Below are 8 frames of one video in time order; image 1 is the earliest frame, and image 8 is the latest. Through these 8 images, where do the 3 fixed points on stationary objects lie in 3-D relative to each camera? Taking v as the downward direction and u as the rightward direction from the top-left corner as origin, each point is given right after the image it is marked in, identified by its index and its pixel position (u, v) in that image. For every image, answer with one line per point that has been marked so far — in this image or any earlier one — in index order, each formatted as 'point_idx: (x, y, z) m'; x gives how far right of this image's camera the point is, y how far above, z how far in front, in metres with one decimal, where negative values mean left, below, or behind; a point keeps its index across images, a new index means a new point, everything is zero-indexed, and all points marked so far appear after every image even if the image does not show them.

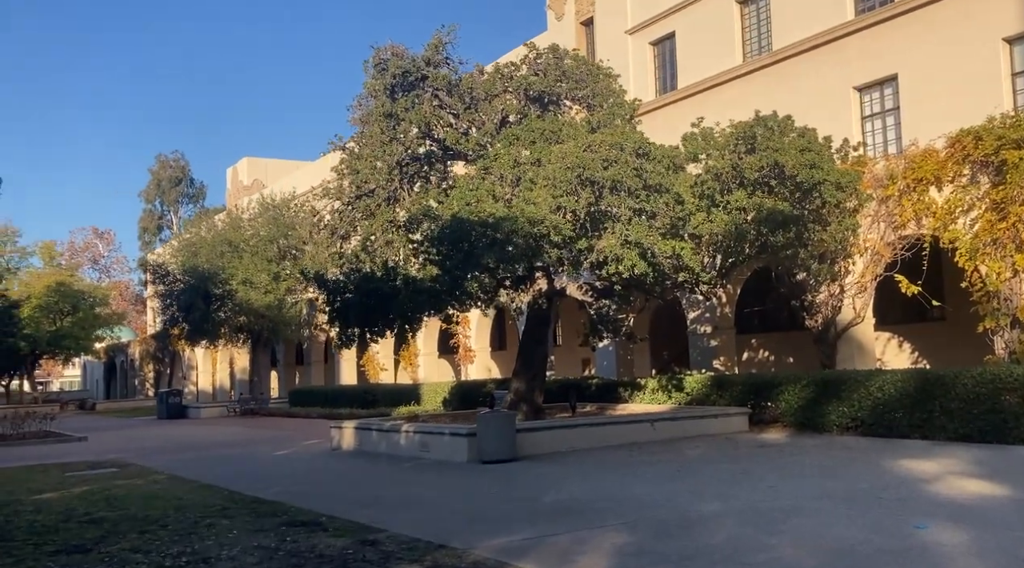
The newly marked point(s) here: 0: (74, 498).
0: (-6.4, -3.1, +14.1) m
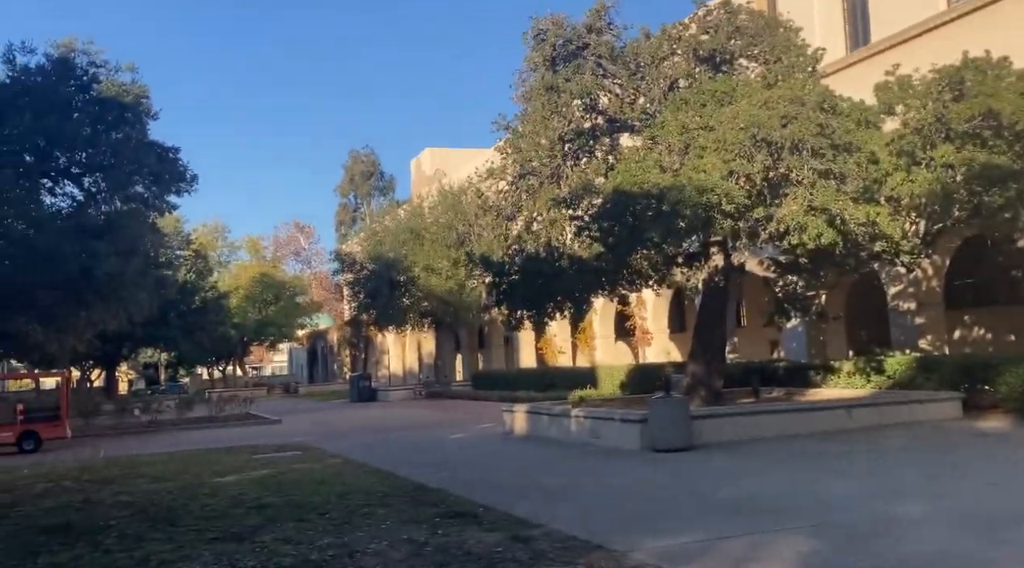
0: (-3.8, -2.9, +14.4) m
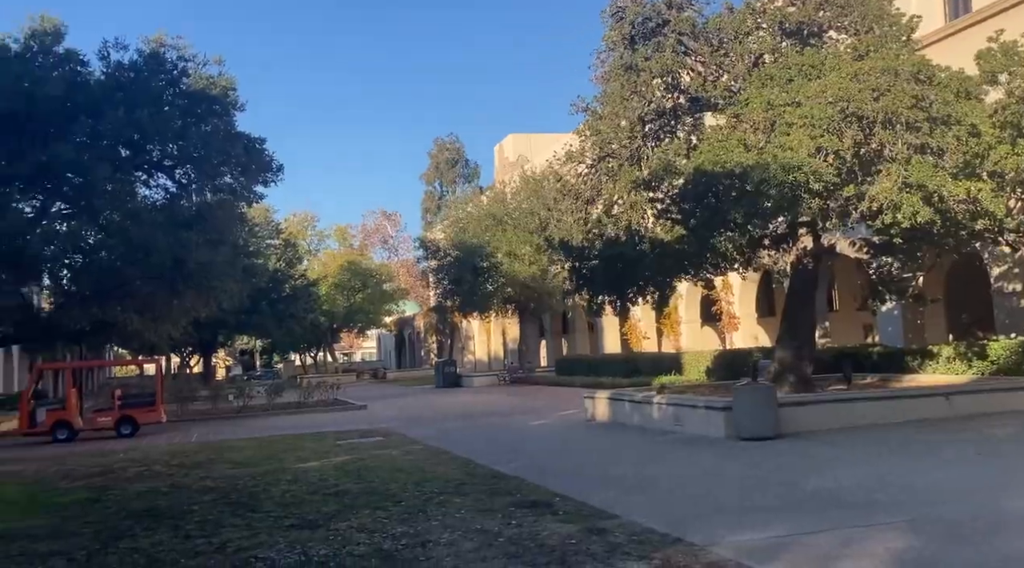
0: (-2.7, -2.7, +14.4) m
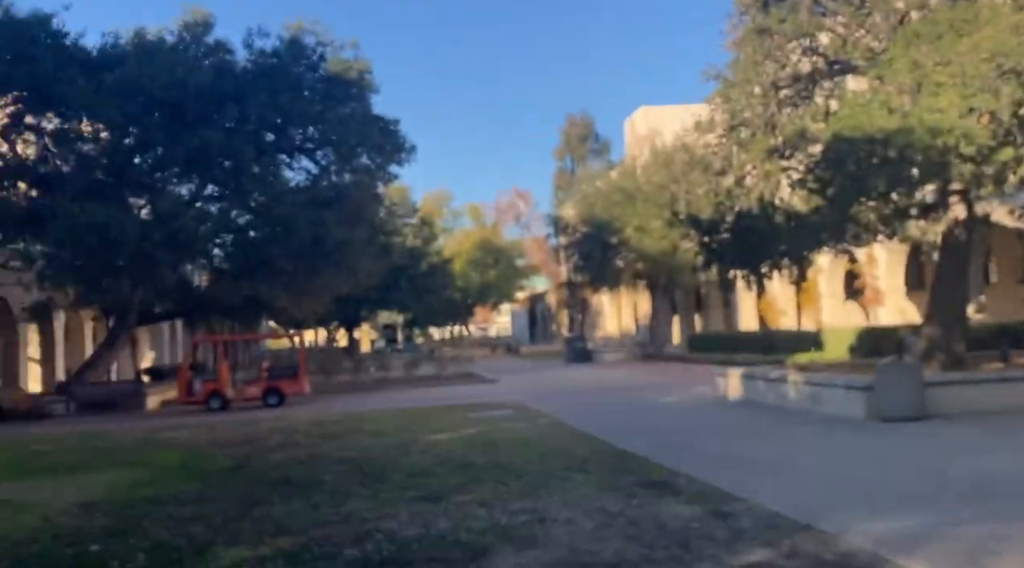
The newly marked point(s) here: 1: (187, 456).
0: (-0.8, -2.3, +14.5) m
1: (-4.7, -2.5, +14.2) m
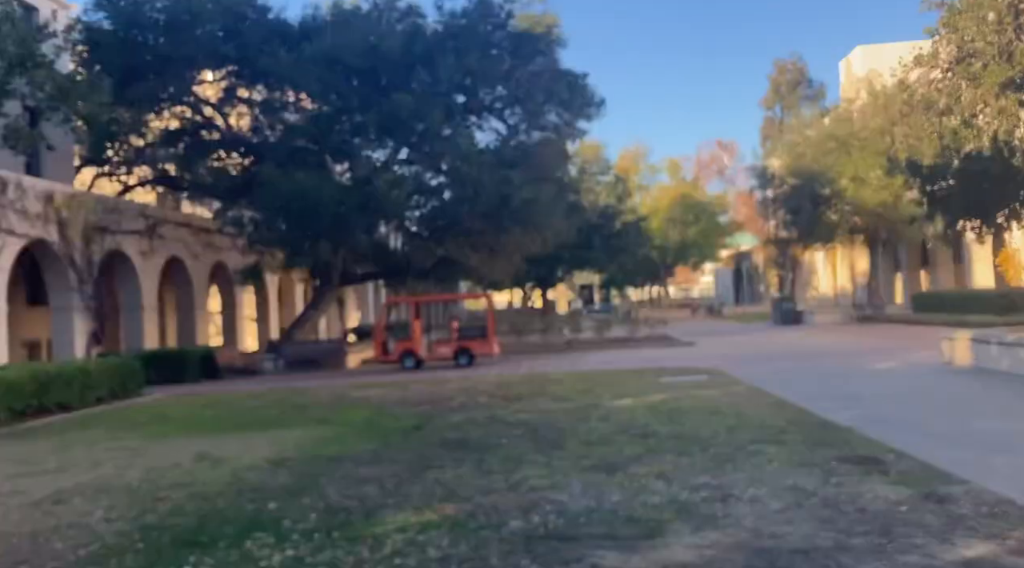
0: (+1.9, -1.7, +13.8) m
1: (-2.0, -1.9, +14.3) m
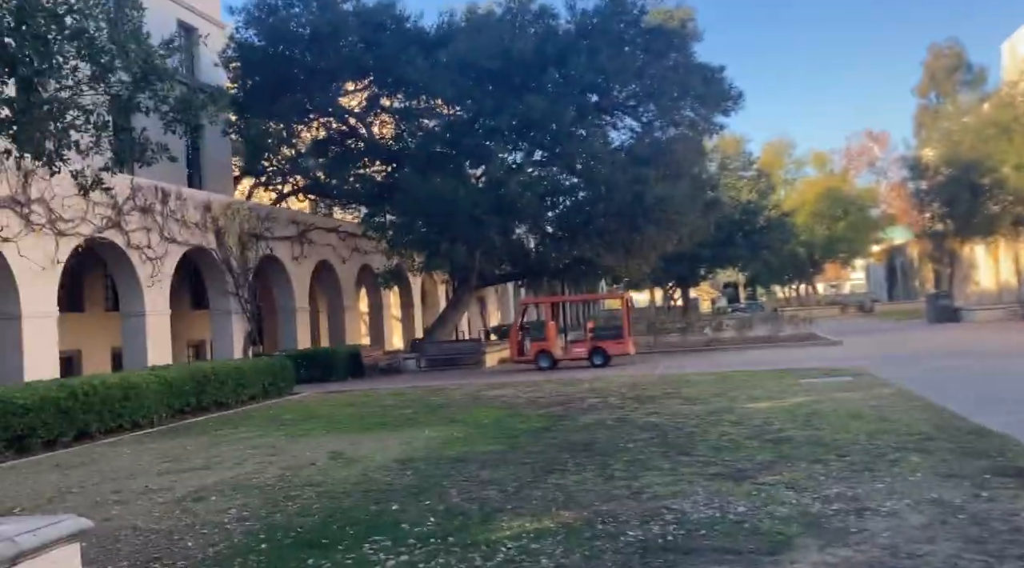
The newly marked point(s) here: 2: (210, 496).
0: (+3.7, -1.7, +13.3) m
1: (-0.1, -1.9, +14.3) m
2: (-2.9, -2.0, +9.4) m
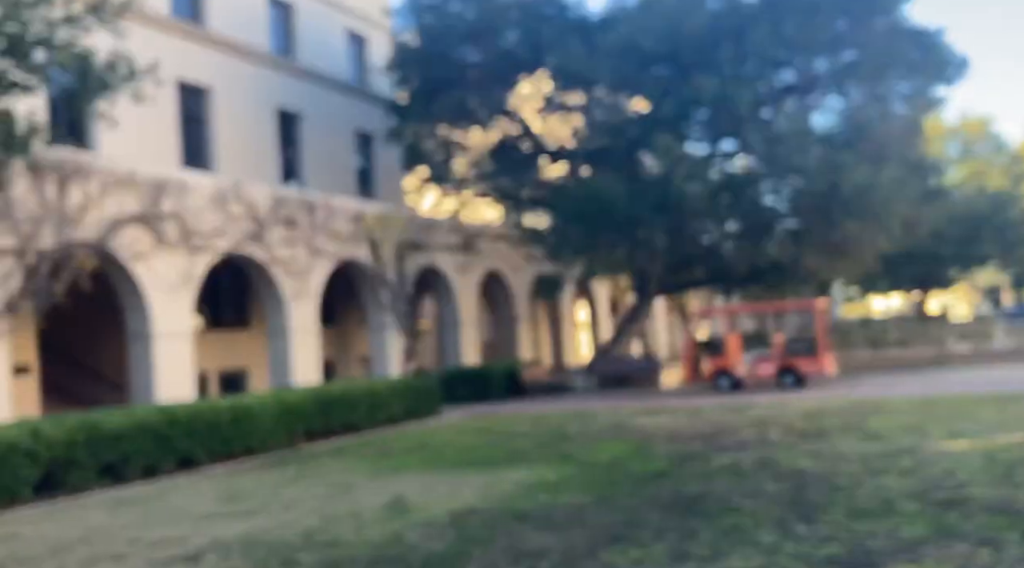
0: (+4.9, -1.8, +10.2) m
1: (+1.4, -2.1, +12.2) m
2: (-2.5, -2.2, +8.0) m
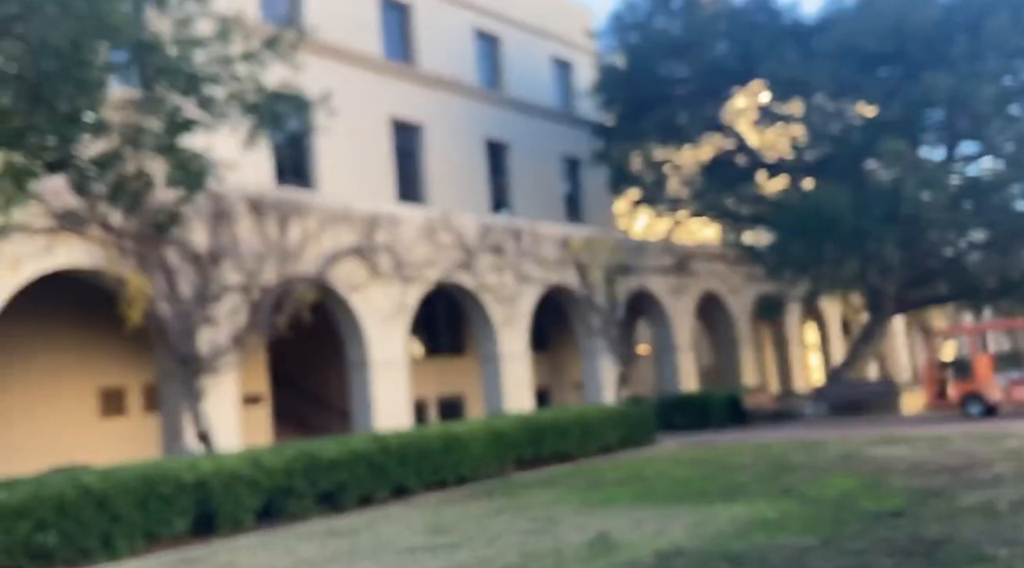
0: (+6.7, -1.8, +8.2) m
1: (+3.9, -2.3, +10.8) m
2: (-0.9, -2.4, +7.7) m
